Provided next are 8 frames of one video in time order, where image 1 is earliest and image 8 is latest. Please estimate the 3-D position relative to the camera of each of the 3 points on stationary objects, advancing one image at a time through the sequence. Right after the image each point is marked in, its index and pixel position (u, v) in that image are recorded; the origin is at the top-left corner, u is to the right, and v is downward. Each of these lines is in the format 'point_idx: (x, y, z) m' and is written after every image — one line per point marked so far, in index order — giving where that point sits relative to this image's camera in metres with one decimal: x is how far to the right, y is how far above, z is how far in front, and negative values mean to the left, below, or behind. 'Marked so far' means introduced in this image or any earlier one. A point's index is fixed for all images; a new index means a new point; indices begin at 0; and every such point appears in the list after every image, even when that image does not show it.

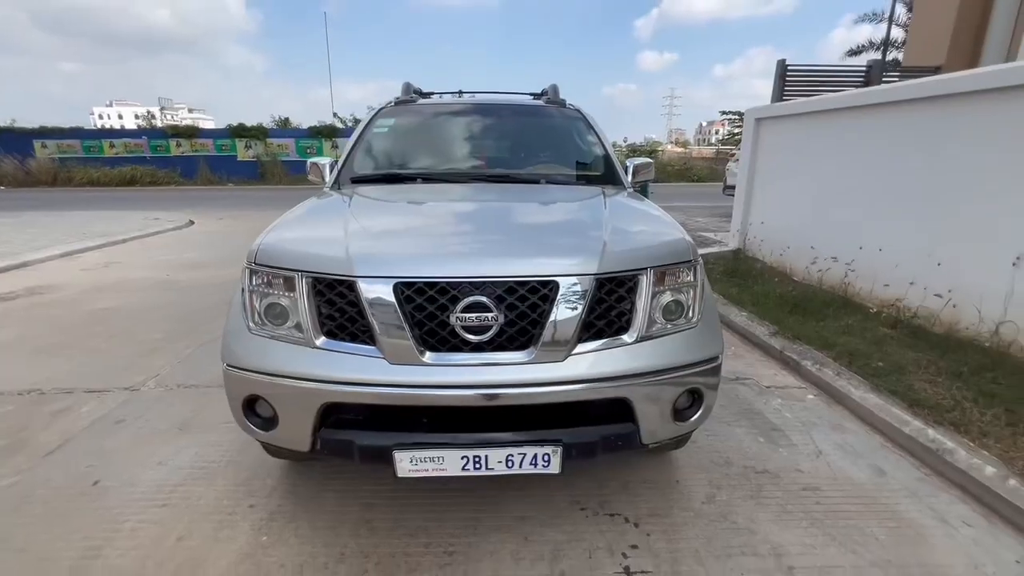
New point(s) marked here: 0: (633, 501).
0: (+0.6, -1.0, +2.2) m
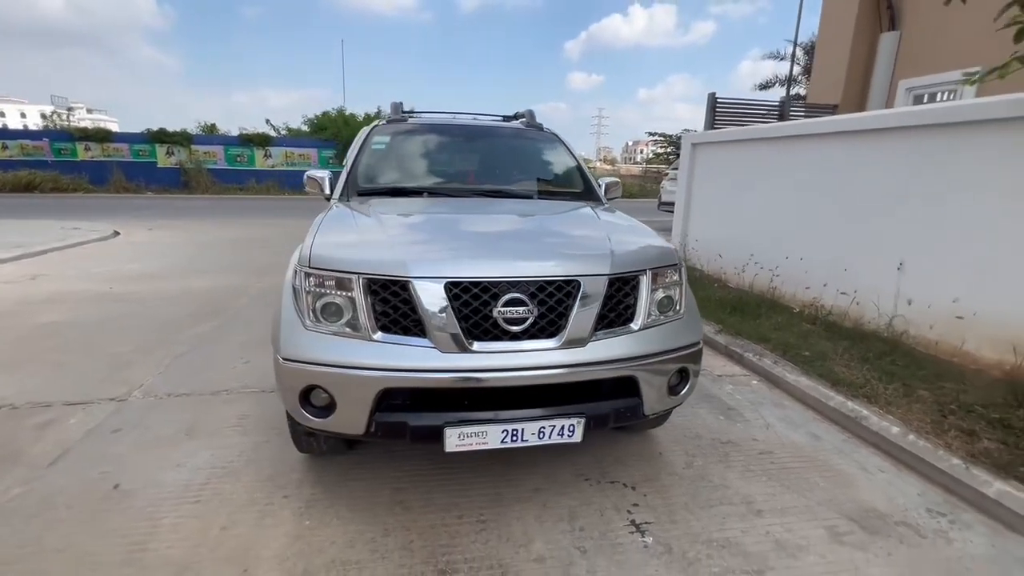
0: (+0.6, -1.0, +2.6) m
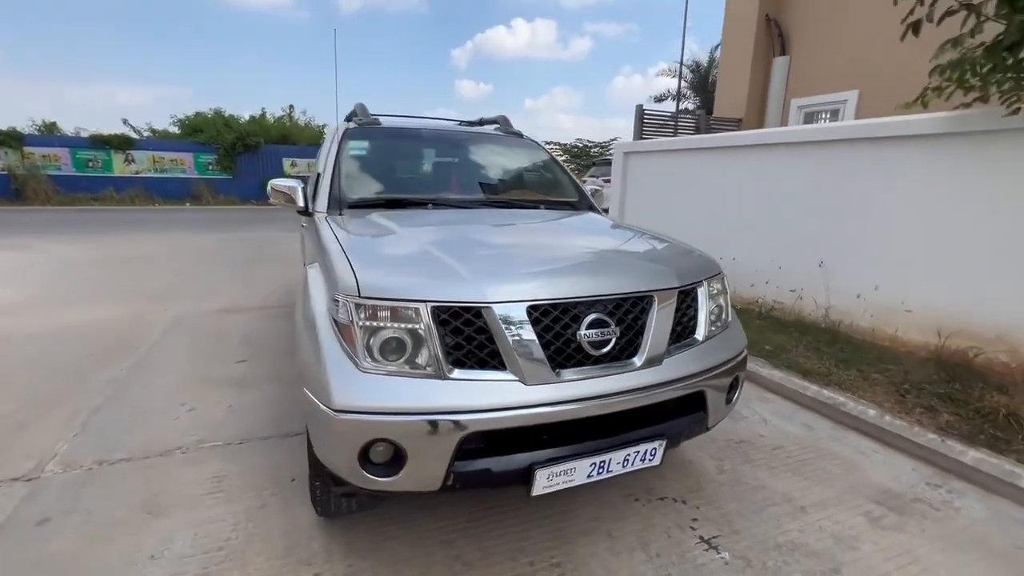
0: (+0.9, -1.1, +2.6) m
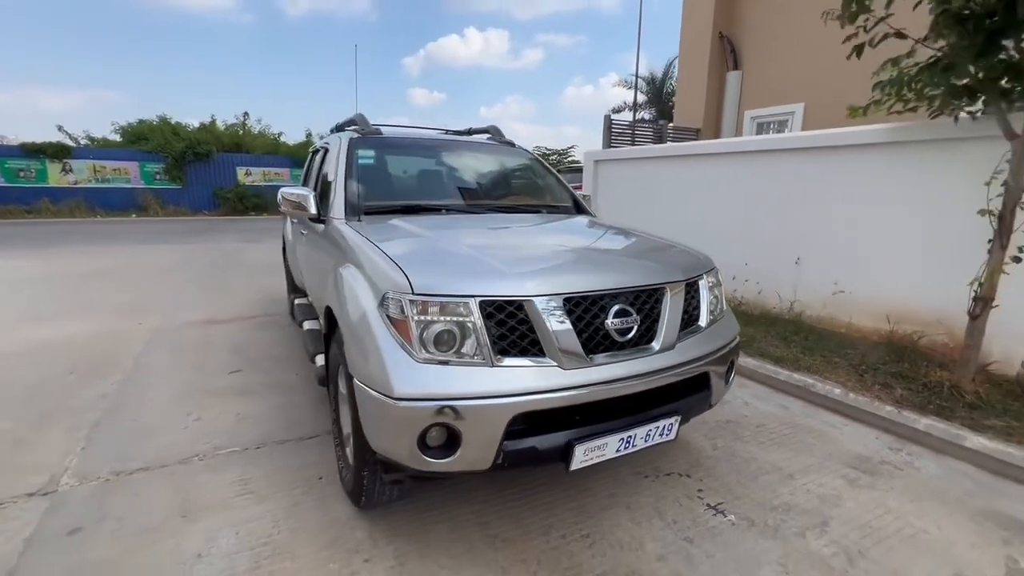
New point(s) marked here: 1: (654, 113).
0: (+1.0, -1.0, +2.8) m
1: (+5.5, +6.8, +18.3) m
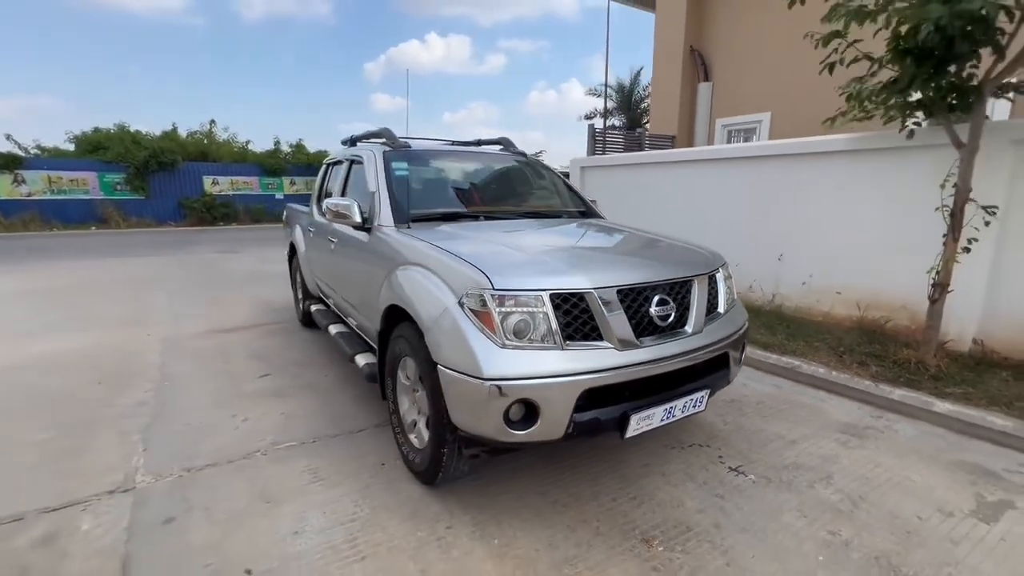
0: (+1.2, -1.0, +3.2) m
1: (+4.5, +6.8, +19.0) m
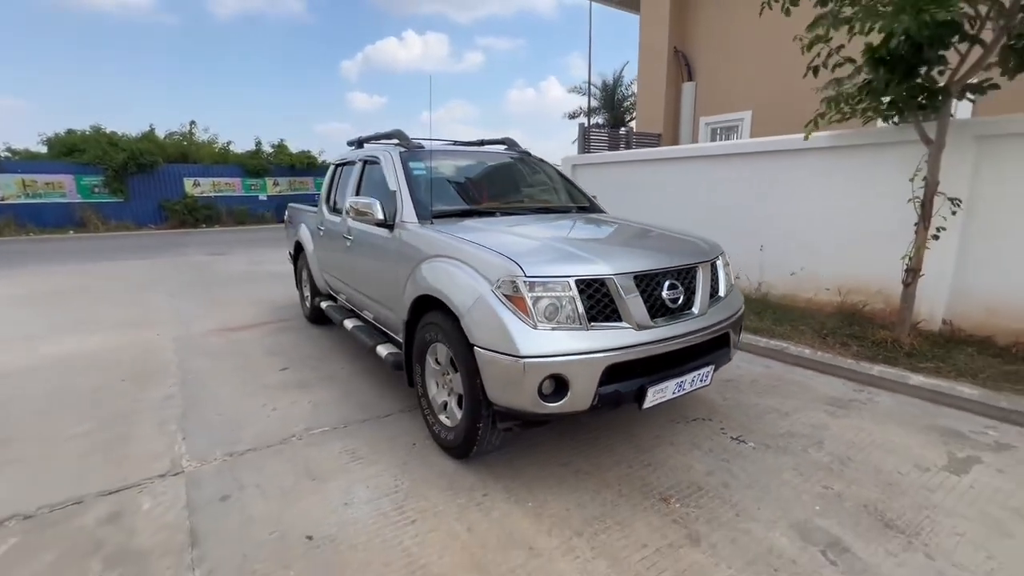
0: (+1.3, -0.9, +3.5) m
1: (+3.9, +7.0, +19.4) m
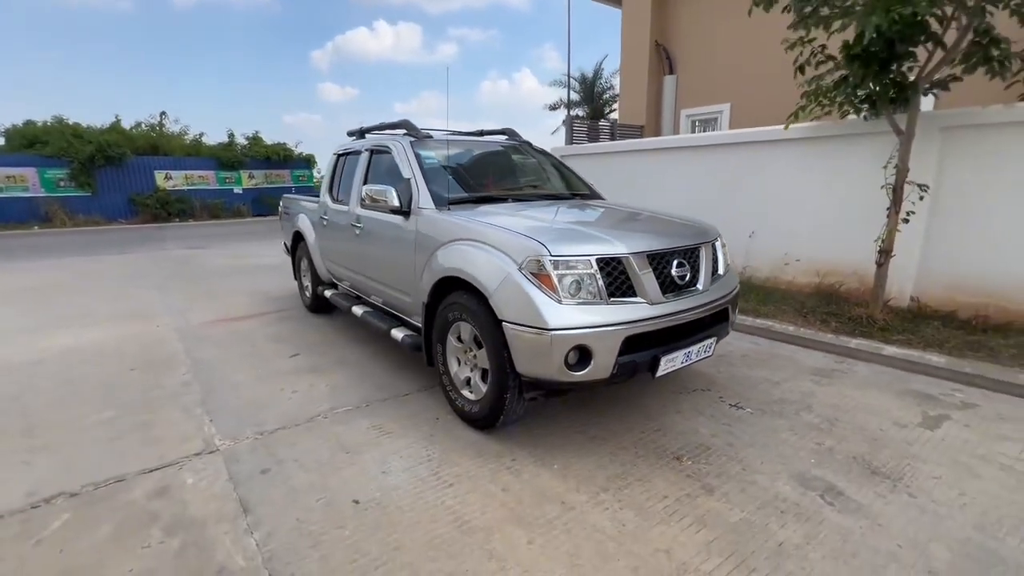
0: (+1.4, -0.7, +3.7) m
1: (+3.1, +7.4, +19.6) m
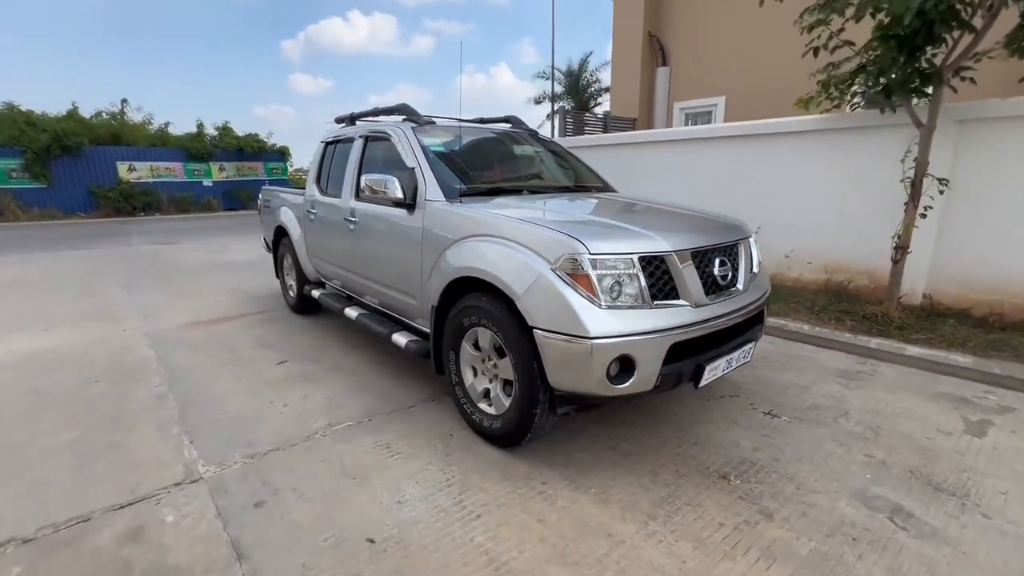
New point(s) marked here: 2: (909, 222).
0: (+1.5, -0.7, +3.5) m
1: (+2.4, +7.6, +19.4) m
2: (+3.8, +0.6, +4.5) m
